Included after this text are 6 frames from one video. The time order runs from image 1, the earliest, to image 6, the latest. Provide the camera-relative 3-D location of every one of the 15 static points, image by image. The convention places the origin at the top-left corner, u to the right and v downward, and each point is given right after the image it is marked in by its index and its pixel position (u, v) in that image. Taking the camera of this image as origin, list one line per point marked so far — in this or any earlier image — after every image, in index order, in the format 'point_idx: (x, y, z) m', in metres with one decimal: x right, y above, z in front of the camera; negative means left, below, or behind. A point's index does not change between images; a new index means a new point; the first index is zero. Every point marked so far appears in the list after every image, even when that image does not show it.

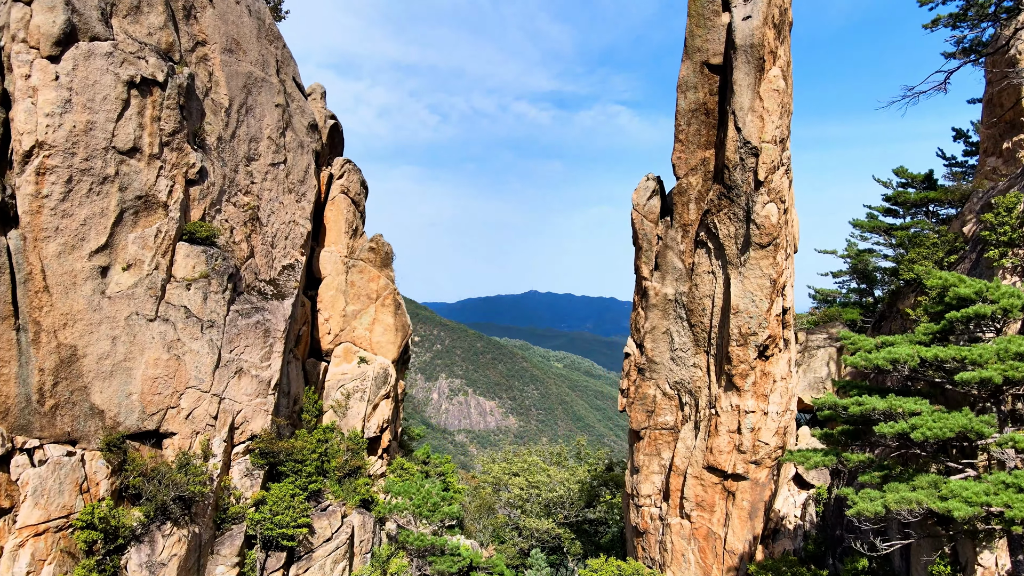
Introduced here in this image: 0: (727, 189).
0: (+6.4, +3.0, +18.5) m
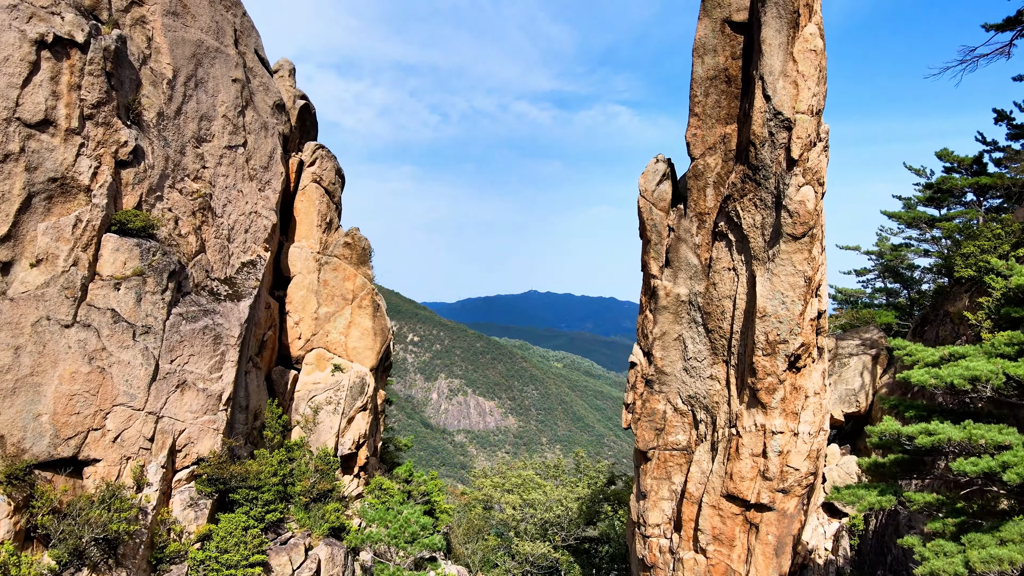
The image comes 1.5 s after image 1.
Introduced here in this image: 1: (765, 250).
0: (+6.1, +3.0, +15.6) m
1: (+6.4, +1.0, +15.7) m
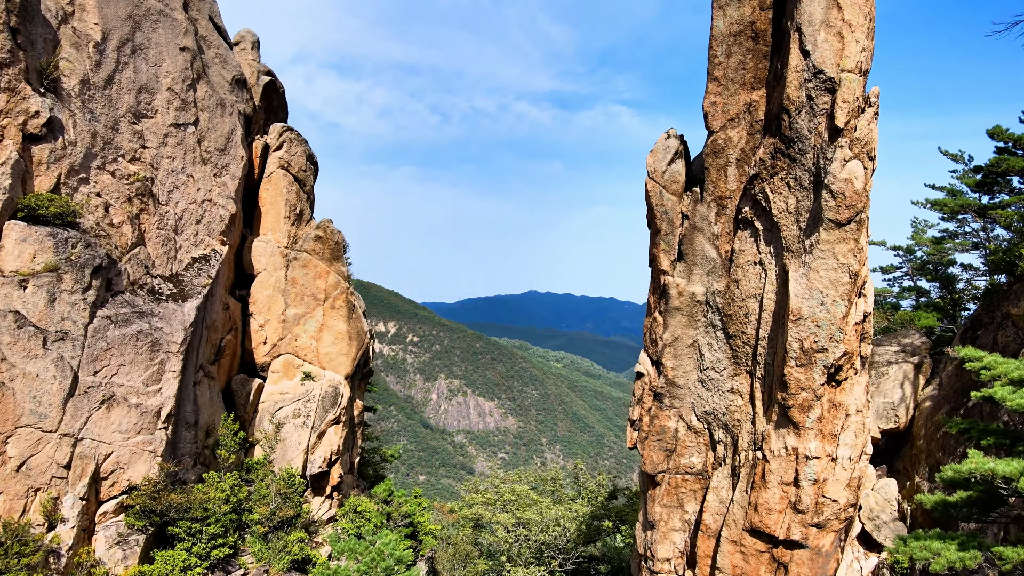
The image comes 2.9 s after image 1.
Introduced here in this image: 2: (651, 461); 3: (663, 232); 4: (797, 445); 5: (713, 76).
0: (+5.7, +3.0, +13.0) m
1: (+6.1, +1.0, +13.0) m
2: (+3.7, -4.6, +16.3) m
3: (+3.8, +1.4, +15.7) m
4: (+6.3, -3.5, +13.7) m
5: (+4.7, +4.9, +14.4) m
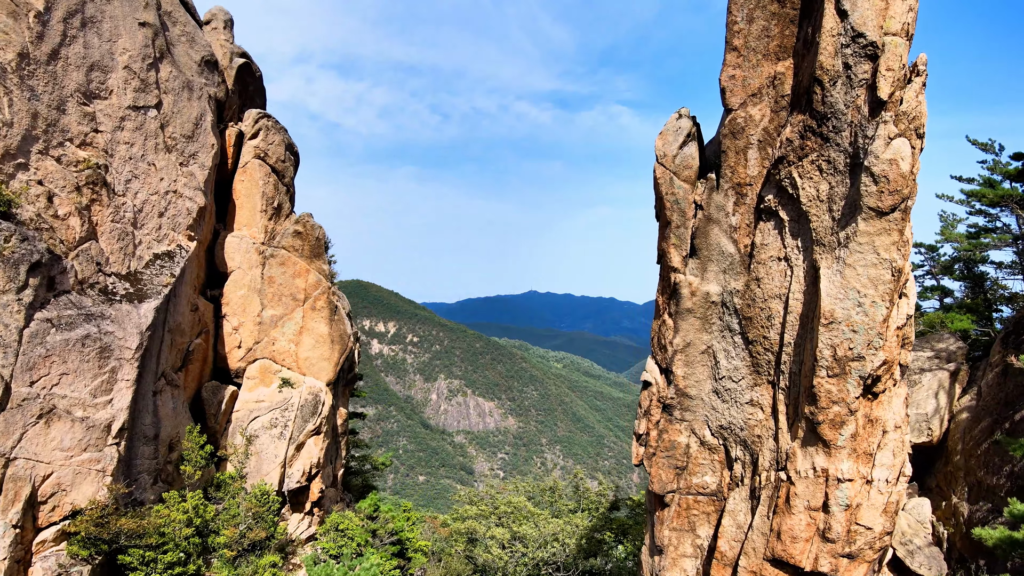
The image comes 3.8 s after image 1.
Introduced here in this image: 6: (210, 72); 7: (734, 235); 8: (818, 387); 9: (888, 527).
0: (+5.5, +3.1, +11.3) m
1: (+5.9, +1.0, +11.3) m
2: (+3.5, -4.6, +14.7) m
3: (+3.7, +1.5, +14.0) m
4: (+6.1, -3.5, +12.0) m
5: (+4.5, +5.0, +12.7) m
6: (-9.4, +6.7, +19.2) m
7: (+4.8, +1.1, +13.3) m
8: (+5.8, -1.9, +11.6) m
9: (+7.6, -4.8, +12.4) m
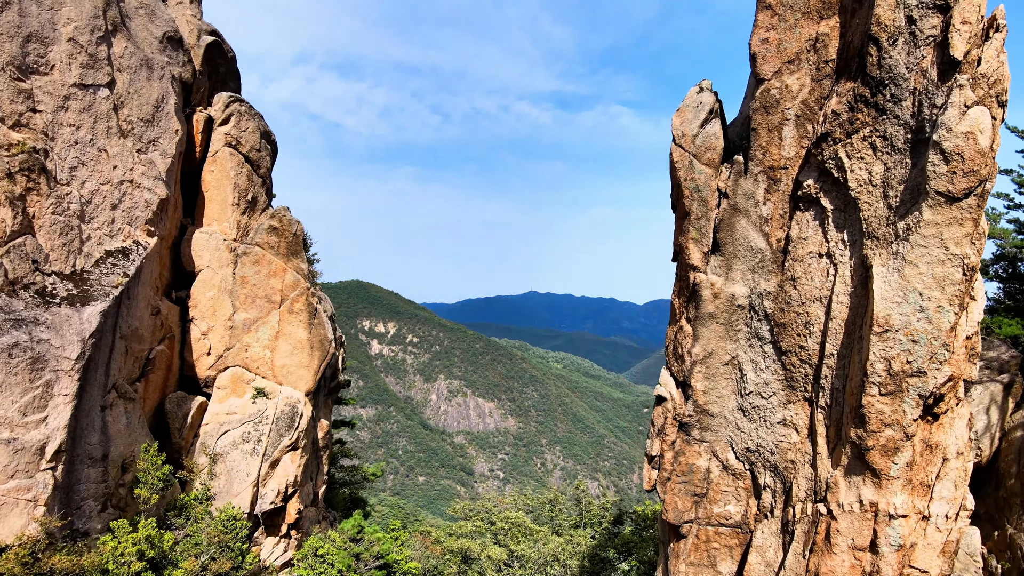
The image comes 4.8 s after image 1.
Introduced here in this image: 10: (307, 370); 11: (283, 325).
0: (+5.4, +3.0, +9.4) m
1: (+5.8, +1.0, +9.5) m
2: (+3.4, -4.6, +12.8) m
3: (+3.5, +1.4, +12.1) m
4: (+6.0, -3.5, +10.1) m
5: (+4.4, +4.9, +10.8) m
6: (-9.5, +6.7, +17.3) m
7: (+4.7, +1.1, +11.4) m
8: (+5.7, -1.9, +9.7) m
9: (+7.5, -4.8, +10.5) m
10: (-6.5, -2.6, +19.4) m
11: (-7.2, -1.1, +19.3) m
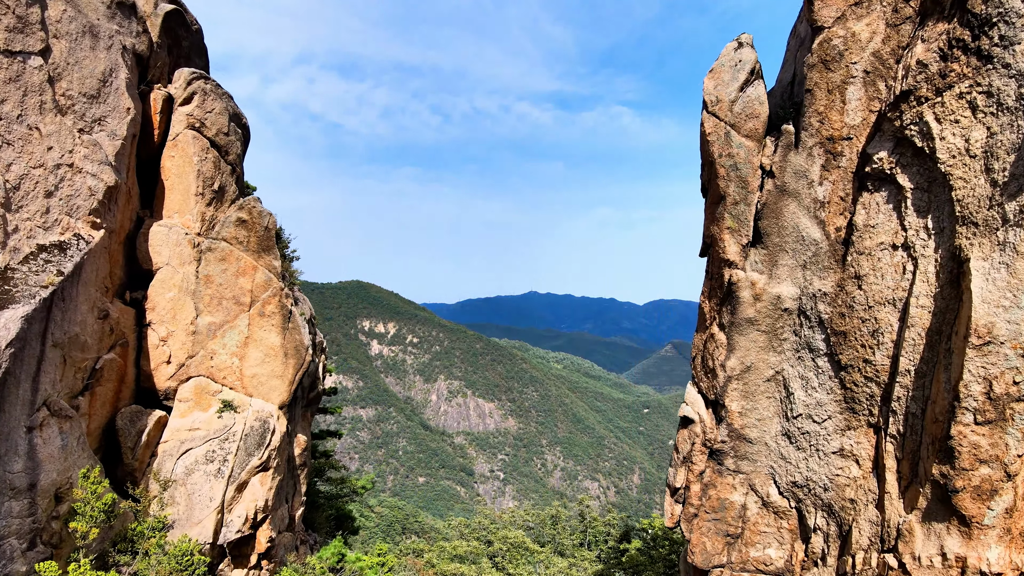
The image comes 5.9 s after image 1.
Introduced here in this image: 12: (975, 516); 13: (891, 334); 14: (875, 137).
0: (+5.4, +3.0, +7.3) m
1: (+5.7, +1.0, +7.4) m
2: (+3.3, -4.6, +10.7) m
3: (+3.5, +1.4, +10.0) m
4: (+6.0, -3.5, +8.0) m
5: (+4.3, +4.9, +8.7) m
6: (-9.5, +6.7, +15.2) m
7: (+4.6, +1.1, +9.3) m
8: (+5.6, -1.9, +7.6) m
9: (+7.4, -4.8, +8.4) m
10: (-6.5, -2.6, +17.3) m
11: (-7.2, -1.2, +17.2) m
12: (+6.0, -2.9, +7.8) m
13: (+5.3, -0.6, +8.6) m
14: (+5.0, +2.1, +8.6) m
